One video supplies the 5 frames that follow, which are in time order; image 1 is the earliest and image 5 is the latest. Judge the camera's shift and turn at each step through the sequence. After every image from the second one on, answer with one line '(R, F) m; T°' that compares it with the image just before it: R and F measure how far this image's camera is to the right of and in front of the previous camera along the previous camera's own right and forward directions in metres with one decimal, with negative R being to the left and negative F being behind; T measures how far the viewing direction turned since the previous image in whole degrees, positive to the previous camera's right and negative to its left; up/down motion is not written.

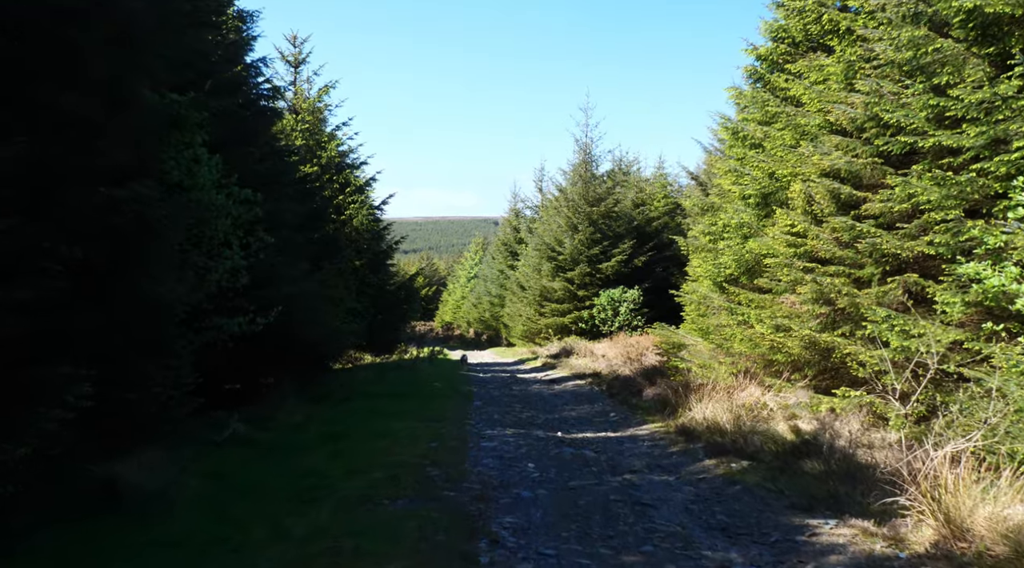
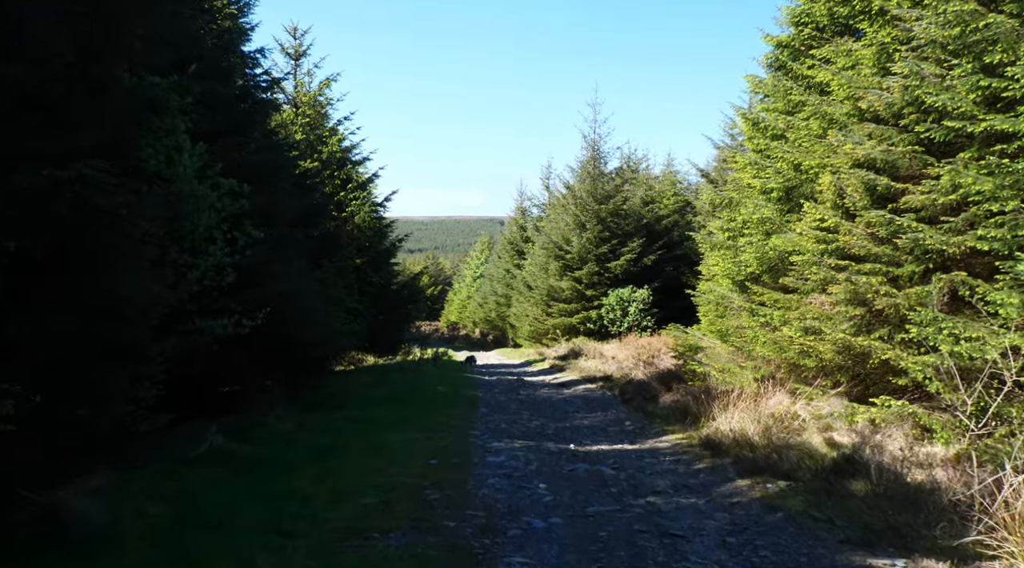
(0.0, +1.1) m; 0°
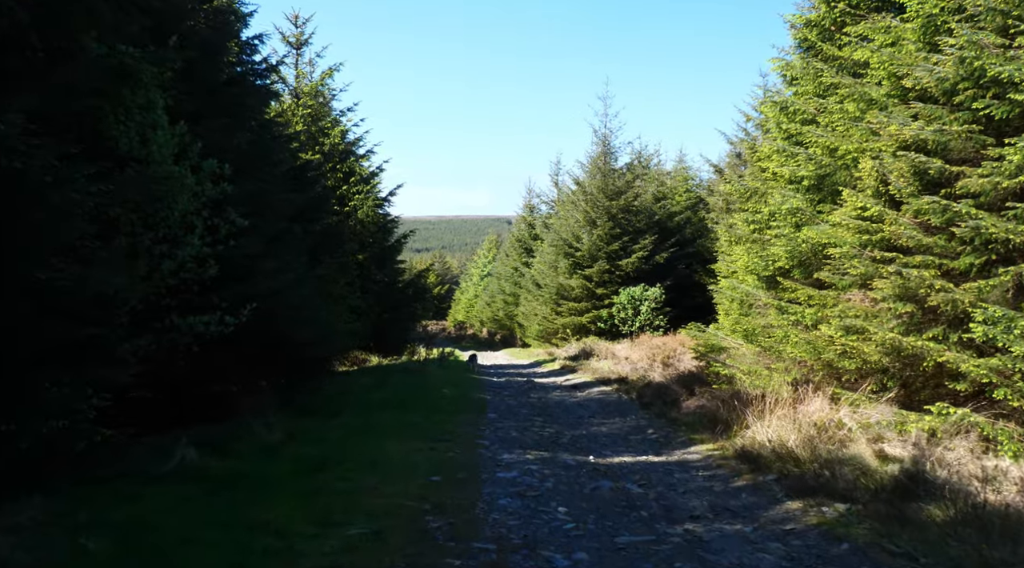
(-0.1, +1.3) m; 0°
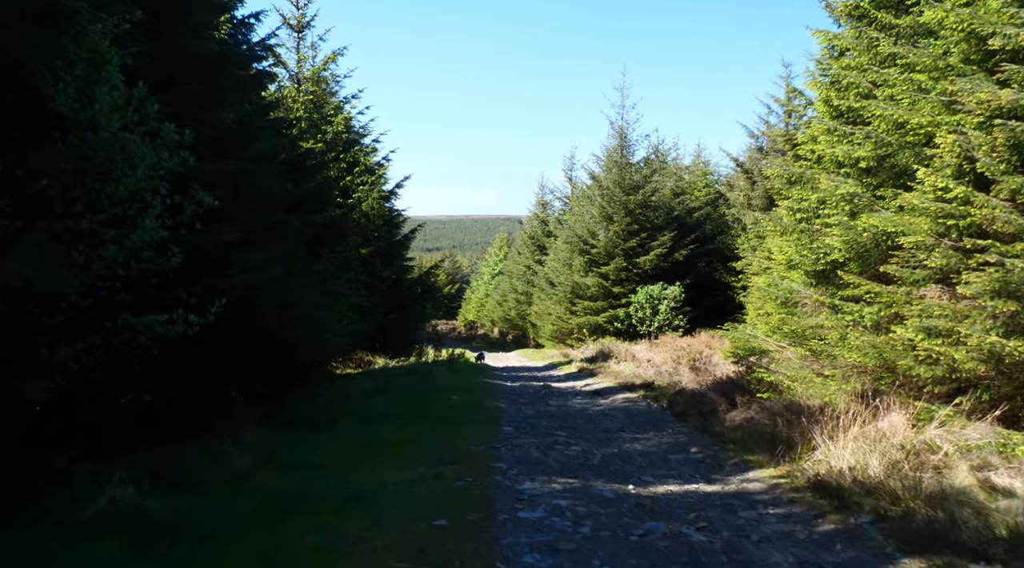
(-0.1, +1.9) m; -1°
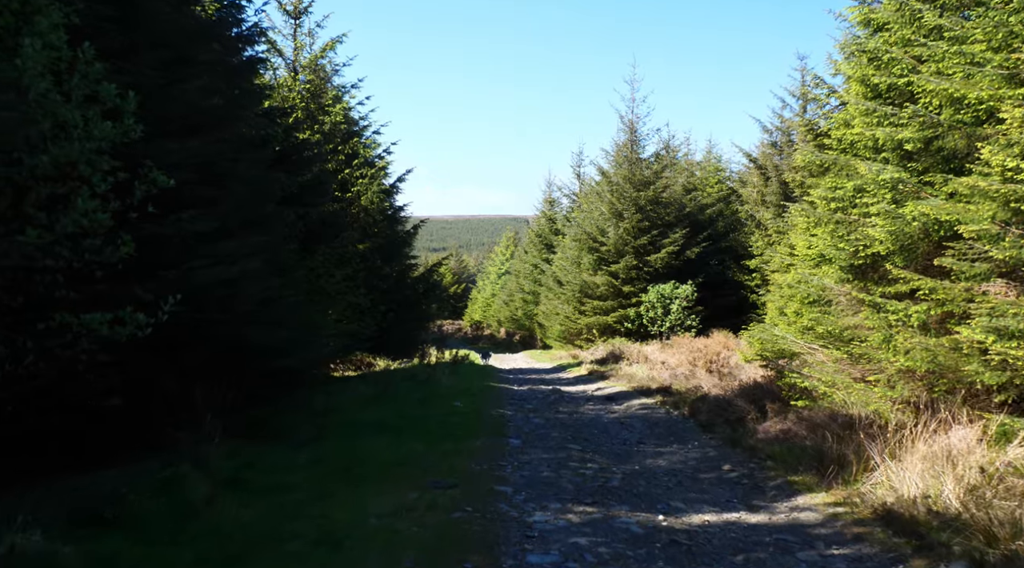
(0.0, +1.4) m; 0°
